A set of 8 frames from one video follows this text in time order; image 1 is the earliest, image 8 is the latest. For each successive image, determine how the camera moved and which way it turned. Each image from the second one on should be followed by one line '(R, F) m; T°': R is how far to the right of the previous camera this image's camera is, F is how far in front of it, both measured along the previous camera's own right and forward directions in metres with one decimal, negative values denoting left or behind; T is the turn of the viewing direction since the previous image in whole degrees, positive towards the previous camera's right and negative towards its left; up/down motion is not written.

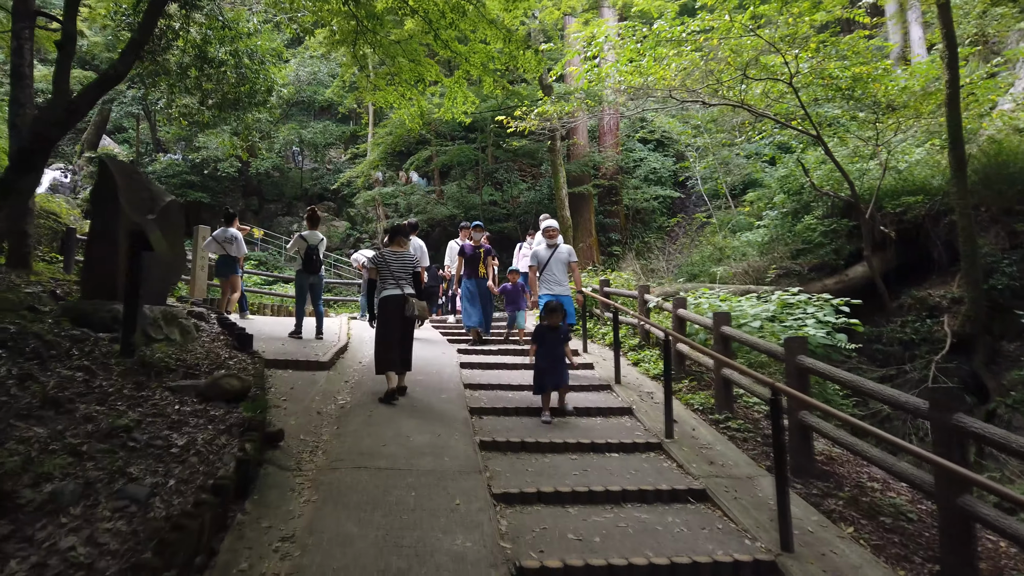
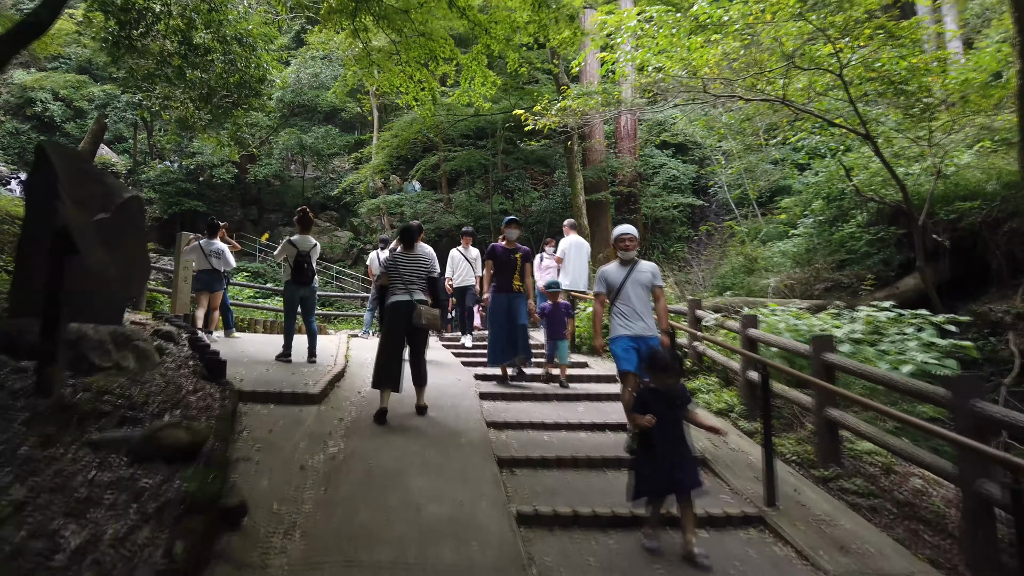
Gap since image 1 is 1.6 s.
(-0.2, +1.0) m; 0°
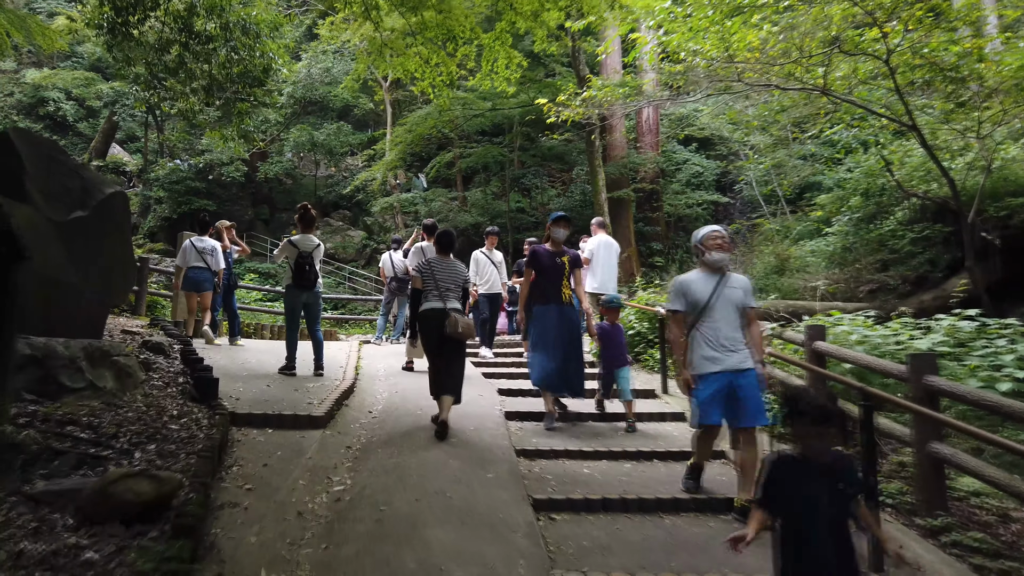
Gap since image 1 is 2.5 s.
(-0.1, +0.6) m; -1°
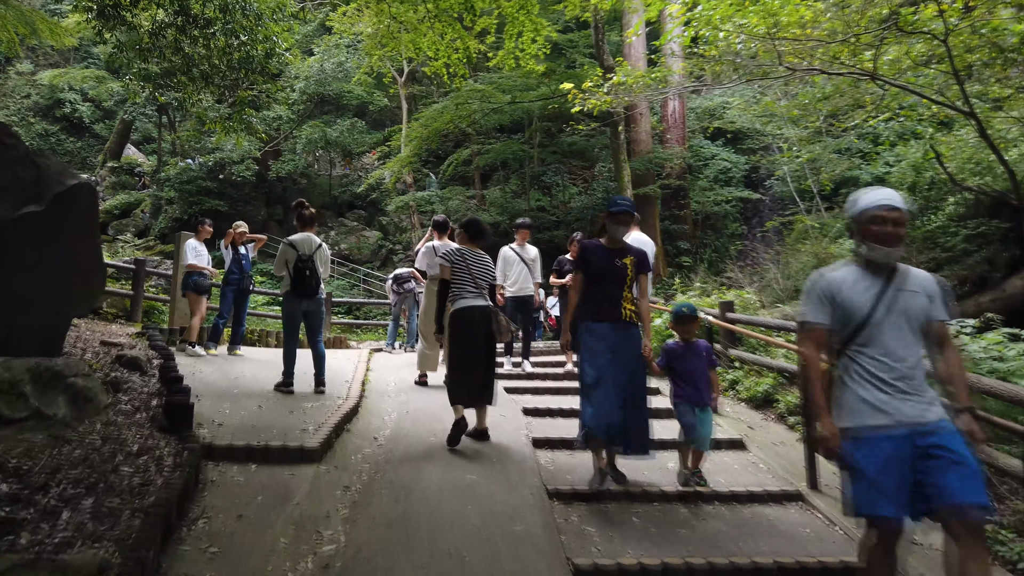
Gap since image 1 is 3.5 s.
(-0.1, +0.6) m; -1°
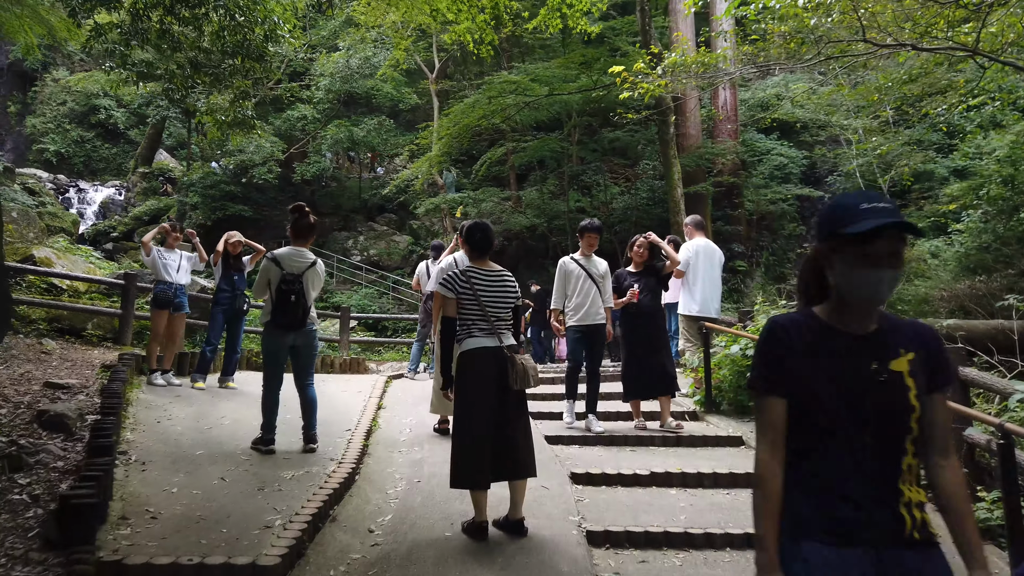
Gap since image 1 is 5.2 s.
(0.0, +1.1) m; -3°
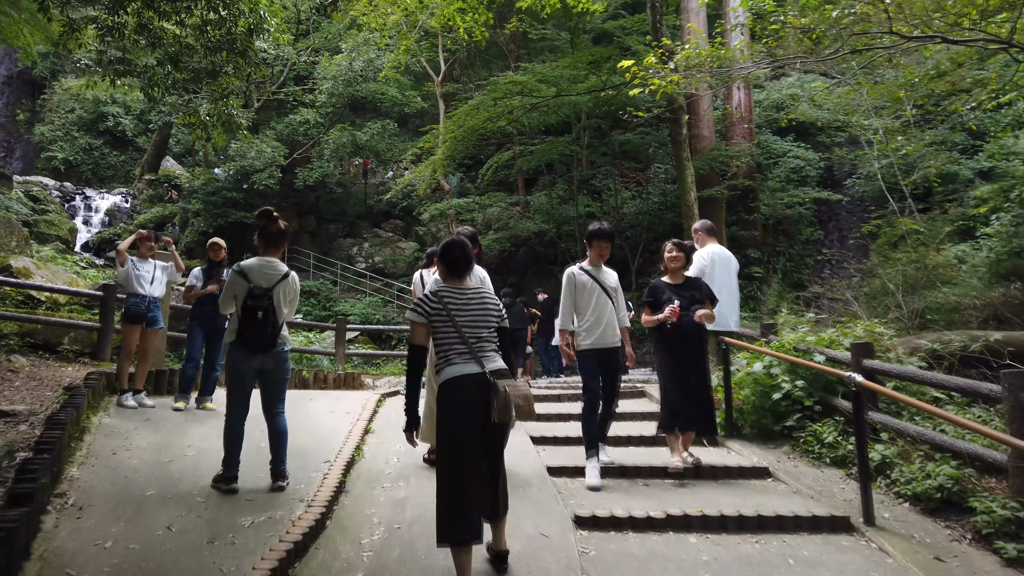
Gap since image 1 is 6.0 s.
(+0.1, +0.4) m; -1°
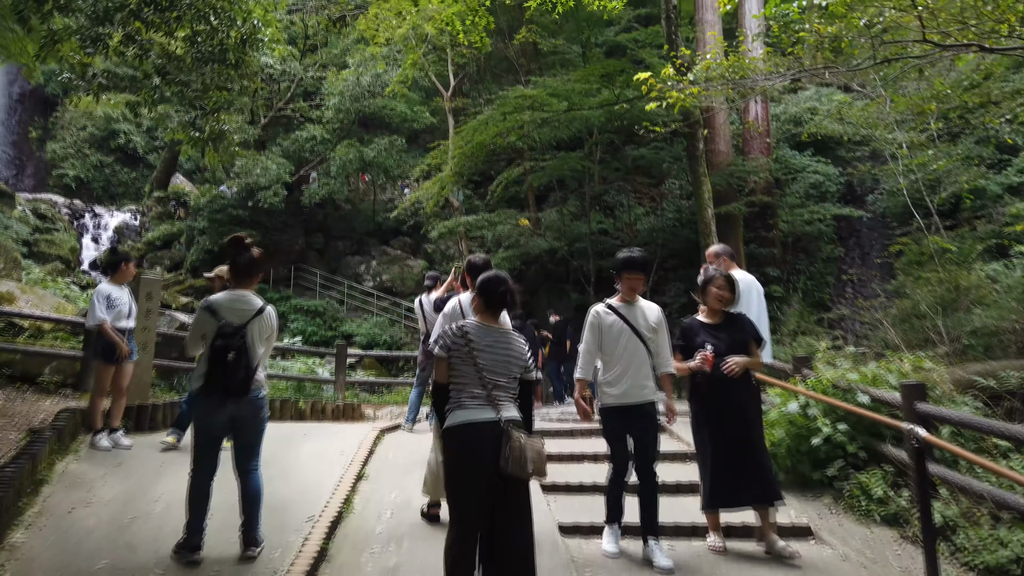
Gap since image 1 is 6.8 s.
(0.0, +0.4) m; -1°
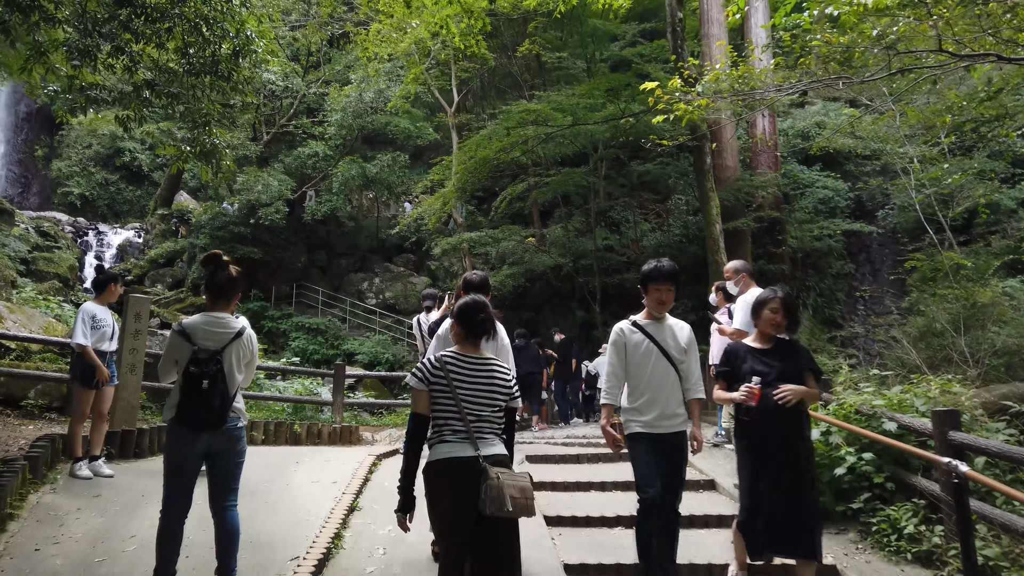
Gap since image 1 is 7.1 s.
(0.0, +0.2) m; 0°
